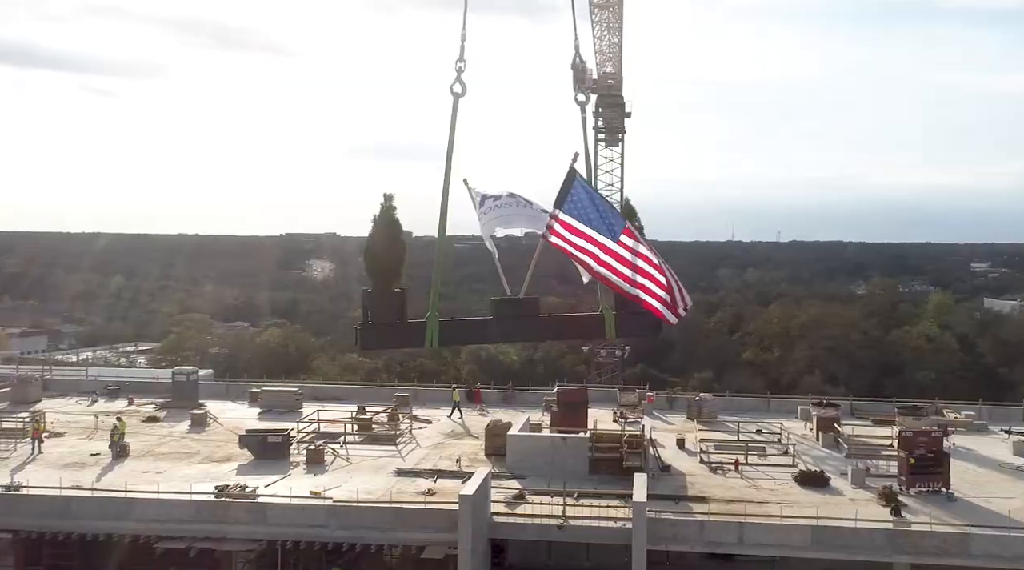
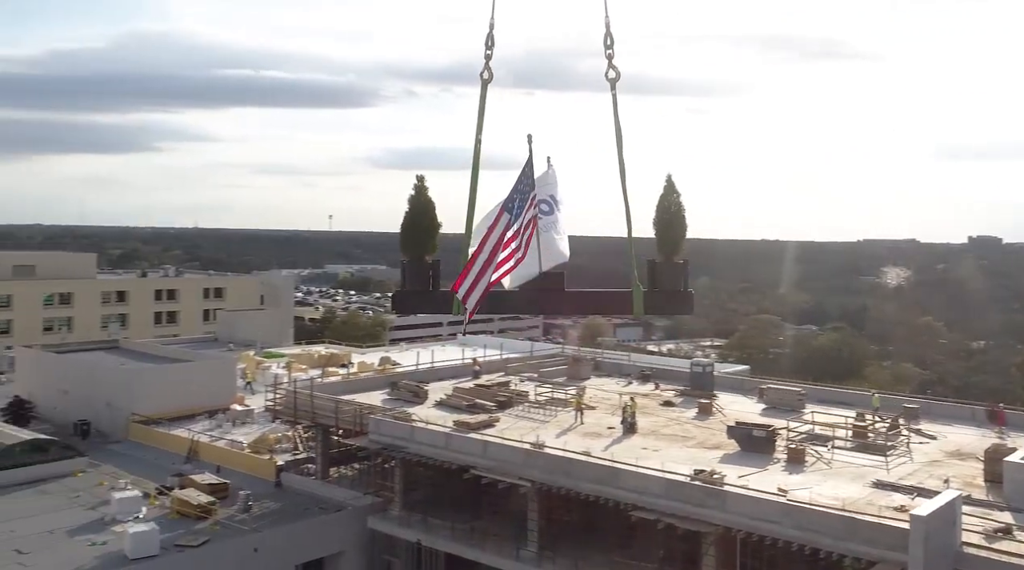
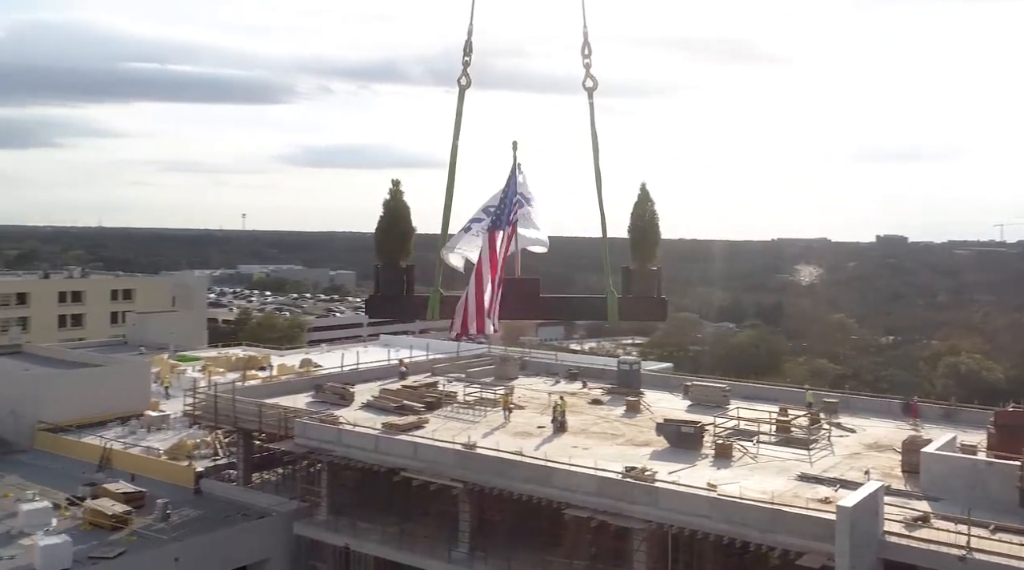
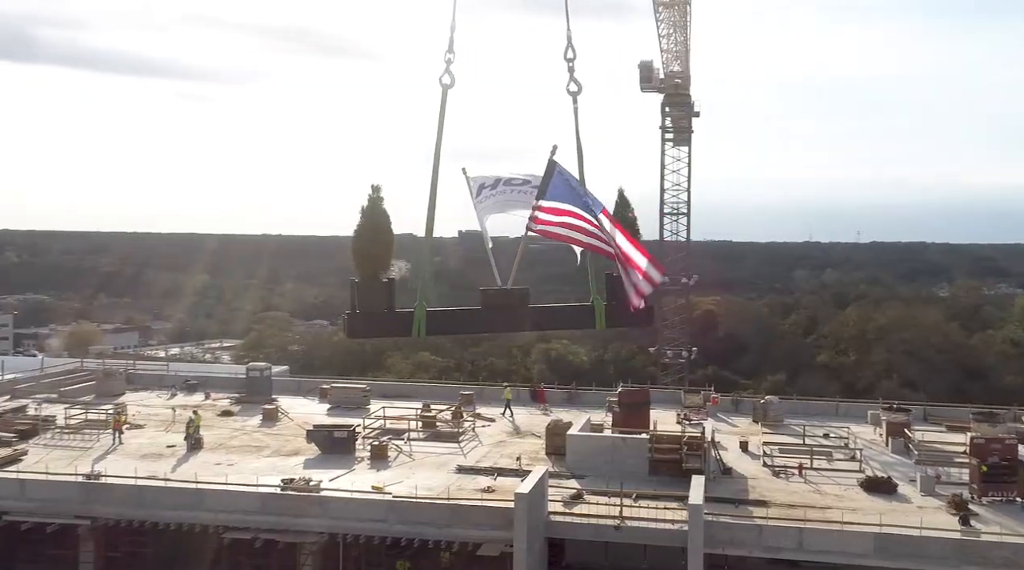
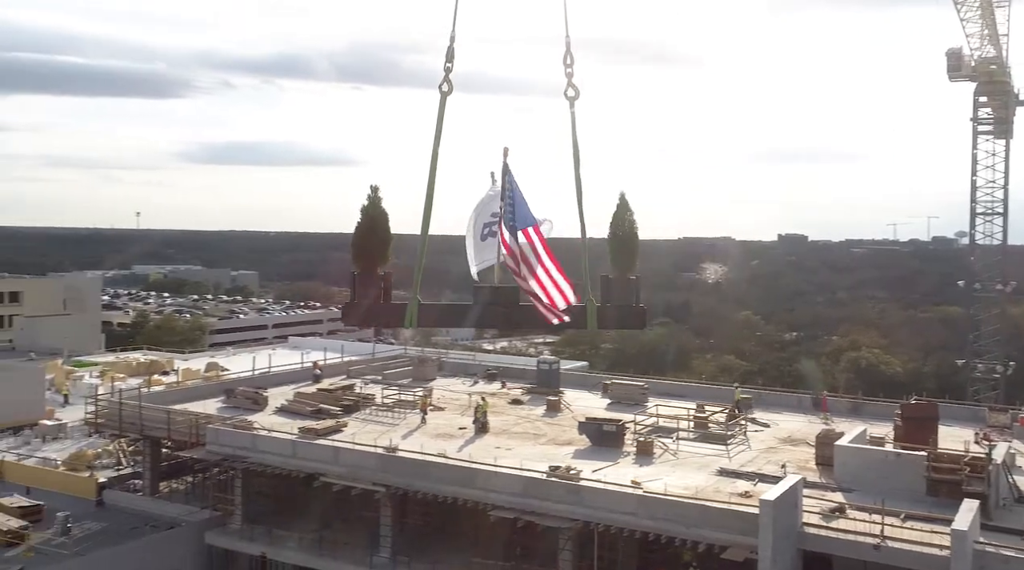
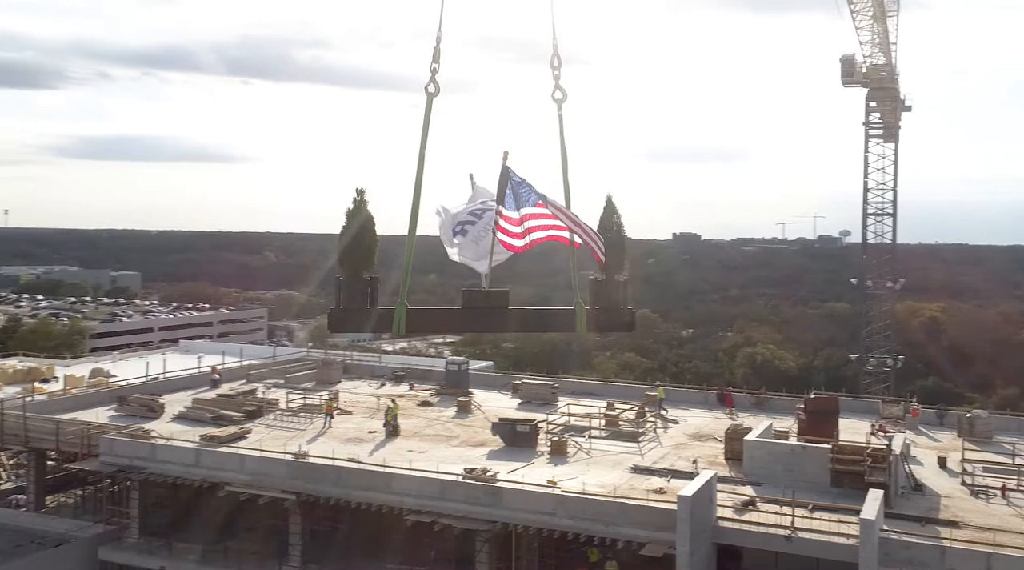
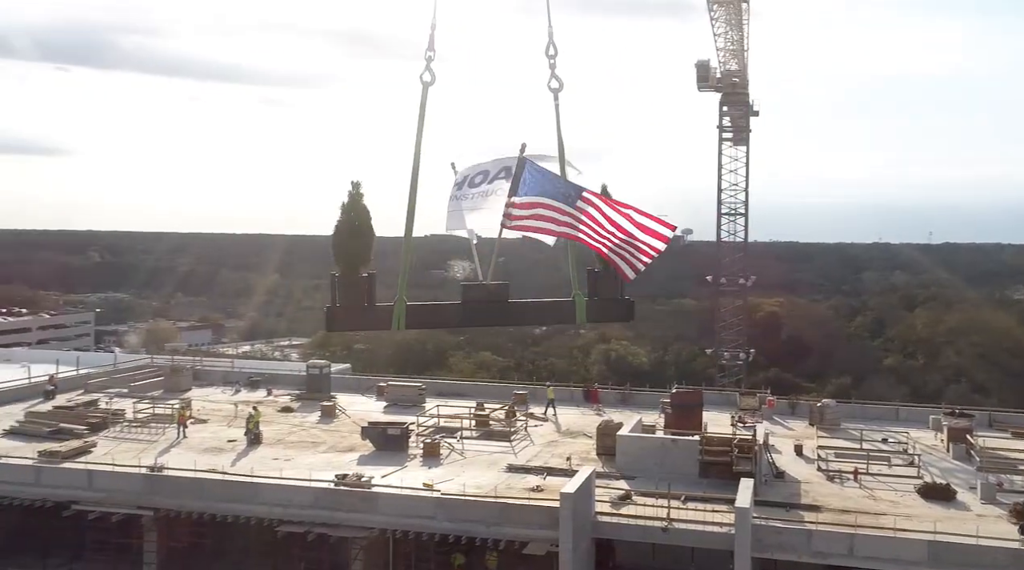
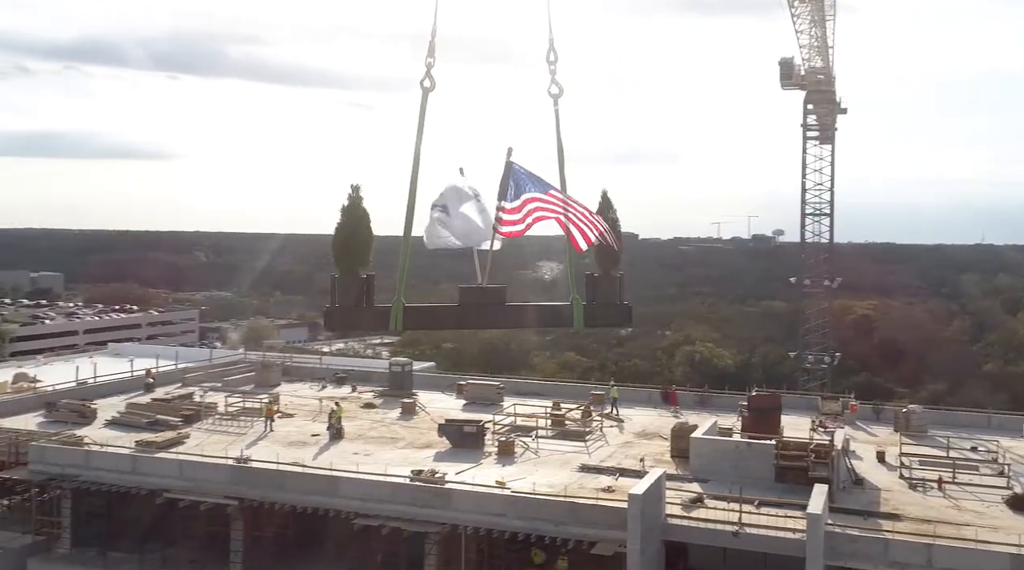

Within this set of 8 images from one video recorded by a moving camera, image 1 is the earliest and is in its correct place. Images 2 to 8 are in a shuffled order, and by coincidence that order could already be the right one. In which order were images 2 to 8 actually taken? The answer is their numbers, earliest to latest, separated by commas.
4, 7, 8, 6, 5, 3, 2
